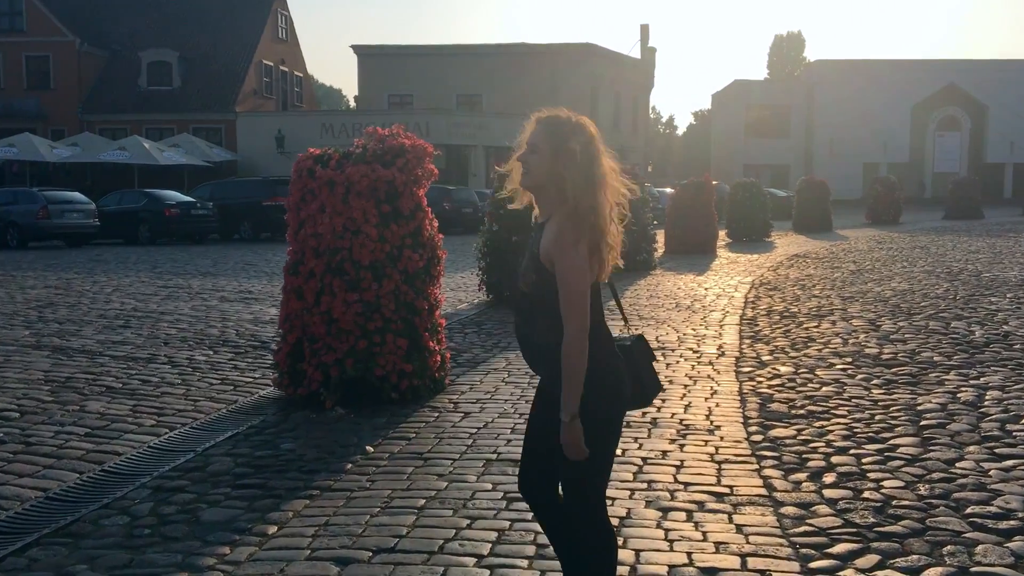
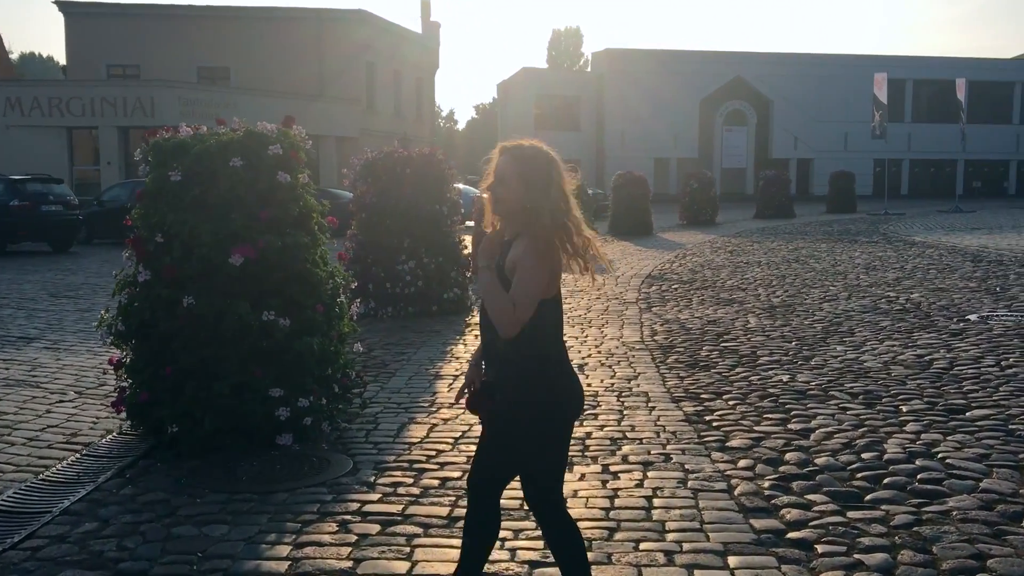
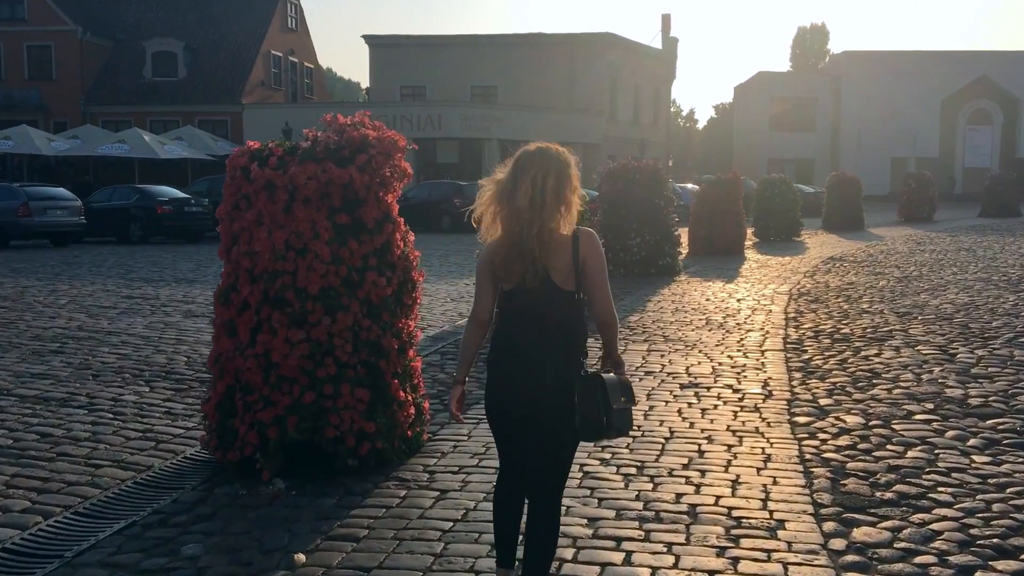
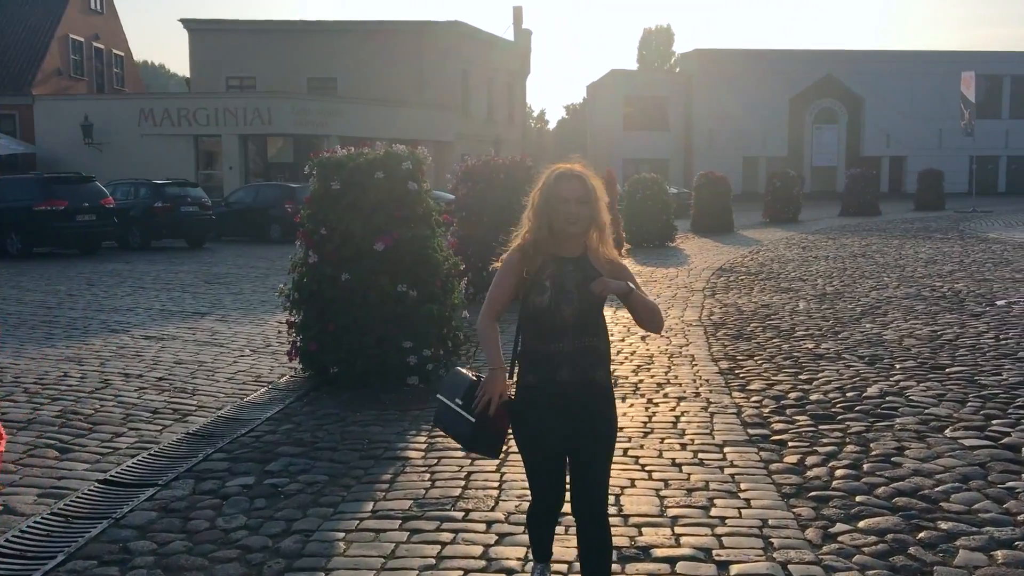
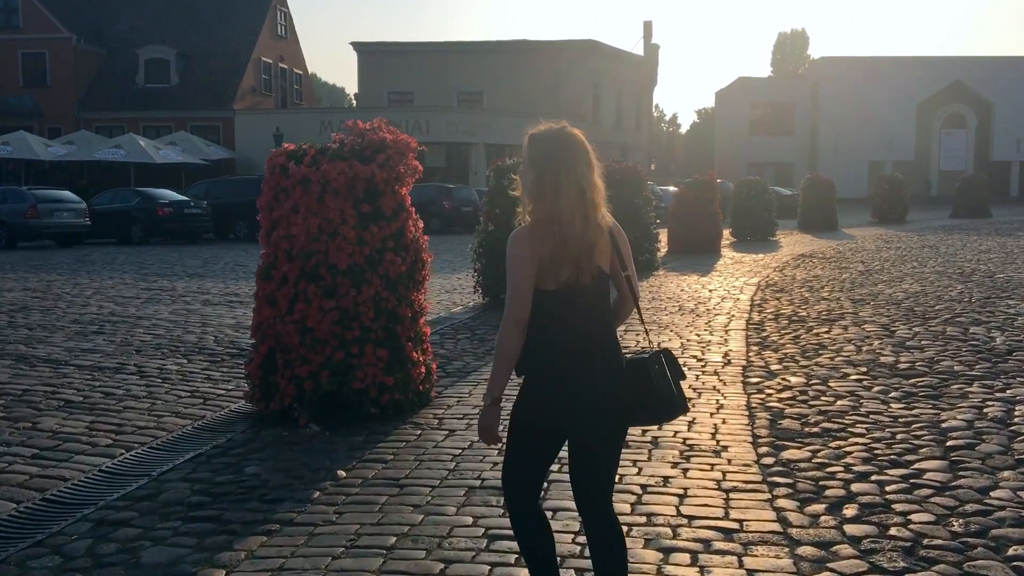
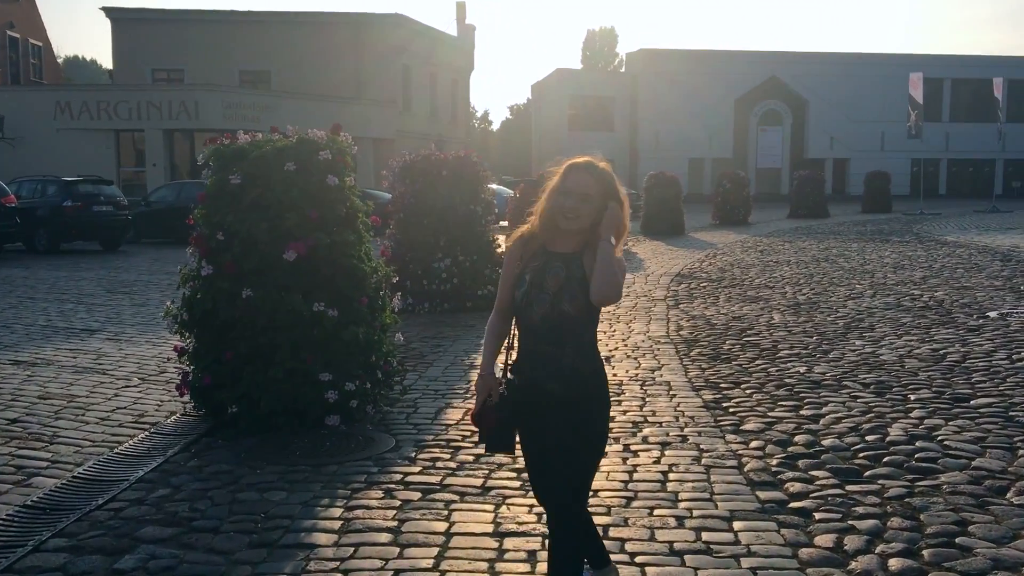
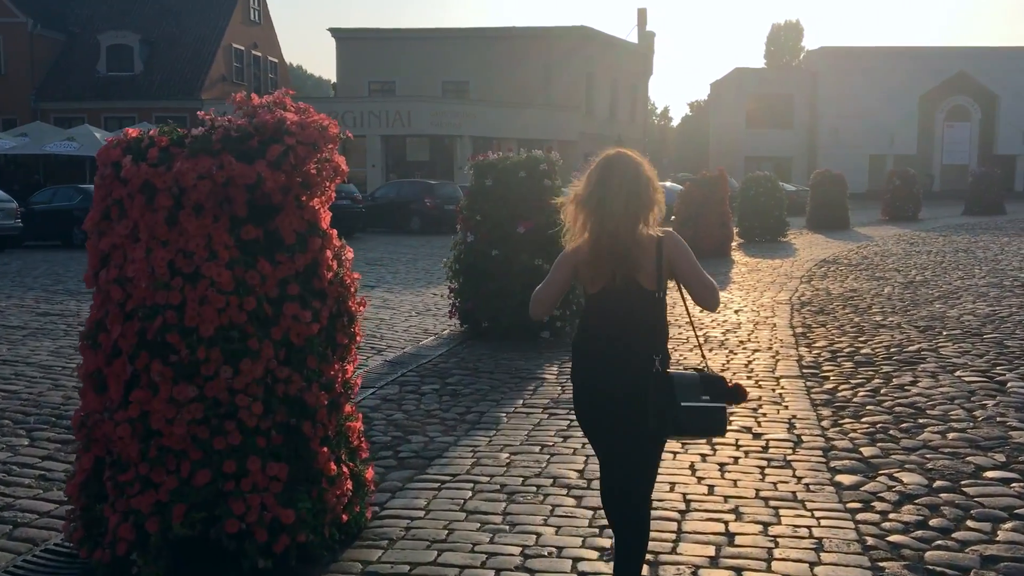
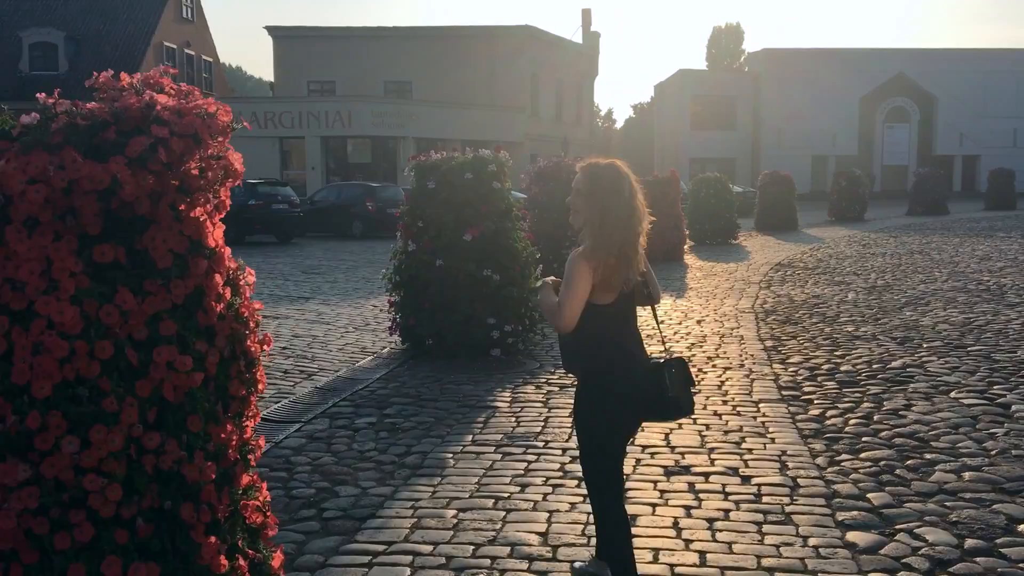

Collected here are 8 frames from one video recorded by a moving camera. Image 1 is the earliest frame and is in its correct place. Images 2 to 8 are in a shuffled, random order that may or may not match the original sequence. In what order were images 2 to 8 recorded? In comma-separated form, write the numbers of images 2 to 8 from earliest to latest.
5, 3, 7, 8, 4, 6, 2
